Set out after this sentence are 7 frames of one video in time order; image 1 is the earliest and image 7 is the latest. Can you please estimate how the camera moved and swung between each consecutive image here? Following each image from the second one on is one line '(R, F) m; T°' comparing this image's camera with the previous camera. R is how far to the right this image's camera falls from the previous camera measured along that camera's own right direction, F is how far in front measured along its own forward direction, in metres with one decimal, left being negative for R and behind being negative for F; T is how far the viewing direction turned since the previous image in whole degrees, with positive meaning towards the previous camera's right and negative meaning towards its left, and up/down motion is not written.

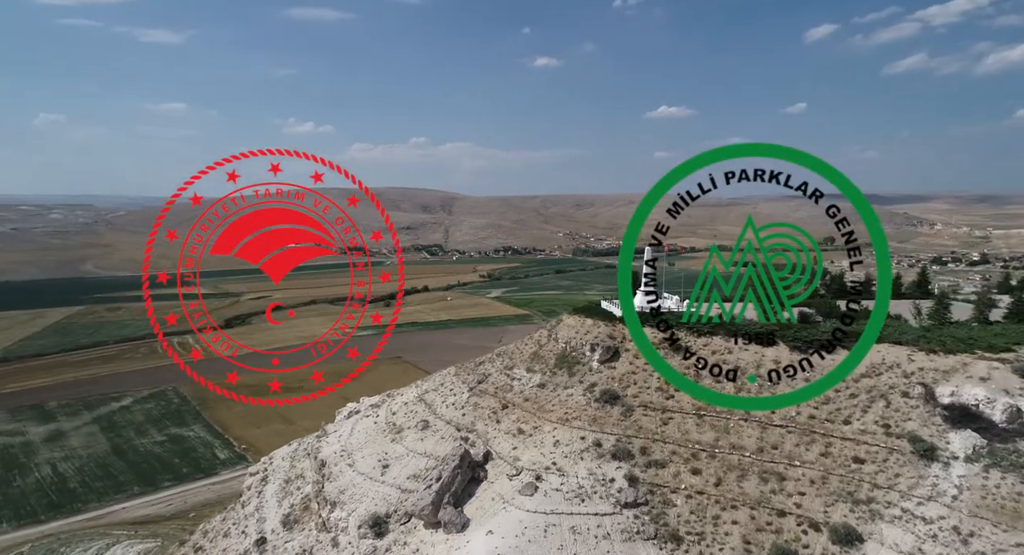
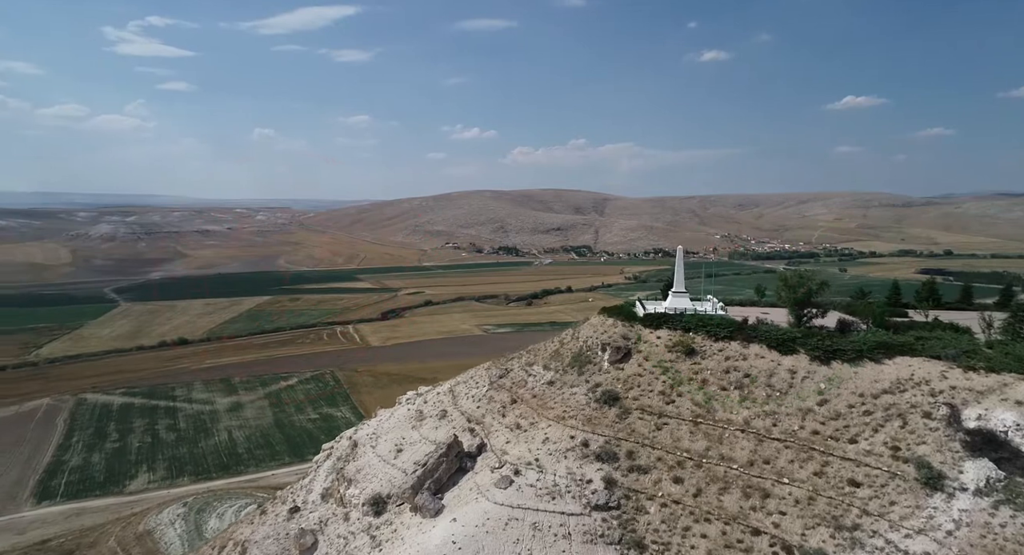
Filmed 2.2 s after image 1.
(+2.0, +0.1) m; -12°
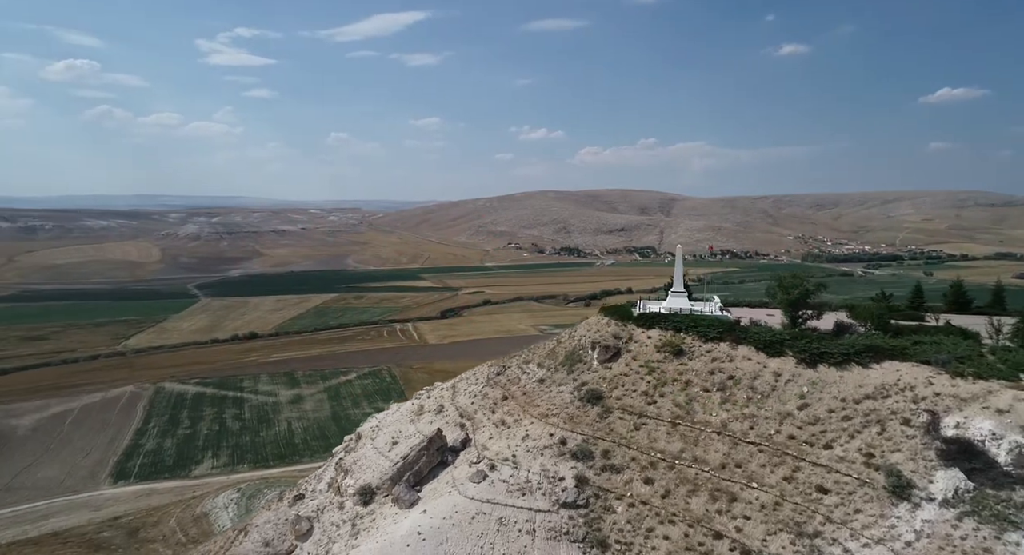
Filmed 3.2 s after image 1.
(+1.0, 0.0) m; -5°
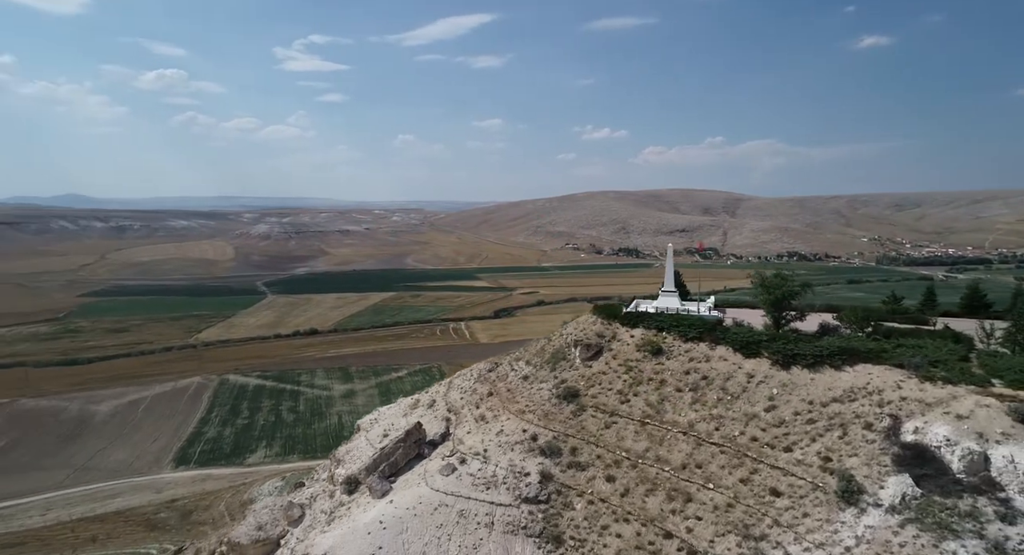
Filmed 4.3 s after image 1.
(+1.1, -0.1) m; -4°
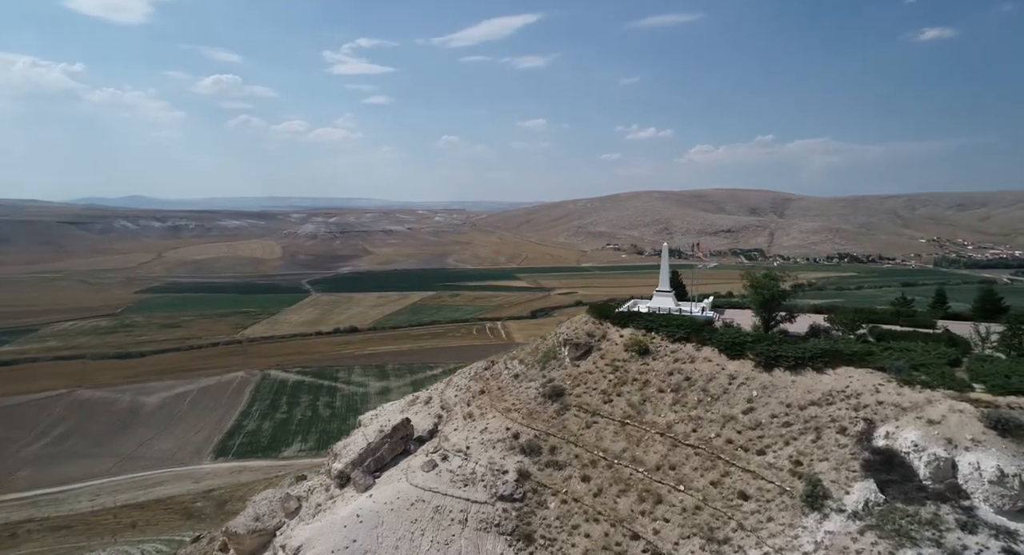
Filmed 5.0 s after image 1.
(+0.7, 0.0) m; -3°
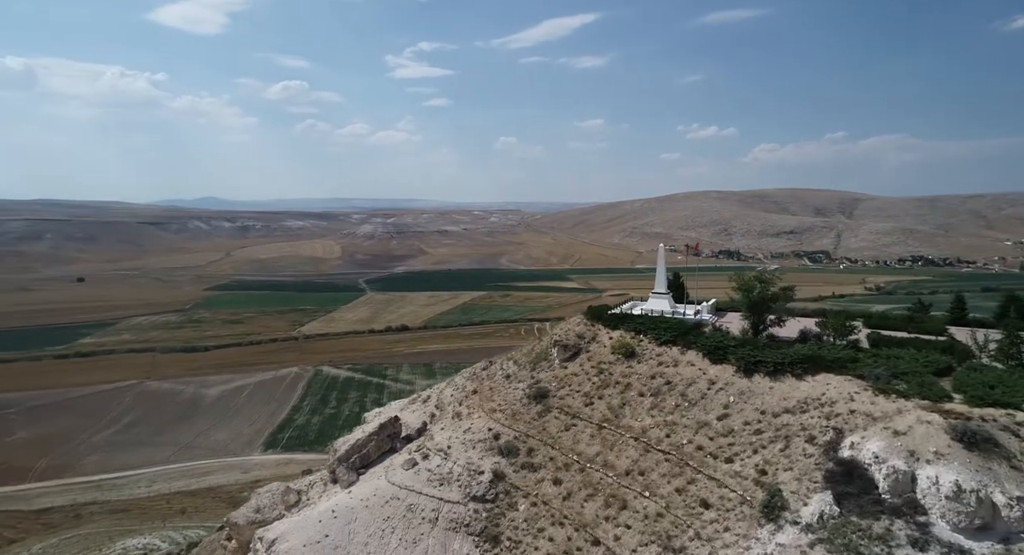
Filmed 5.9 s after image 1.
(+0.9, 0.0) m; -4°
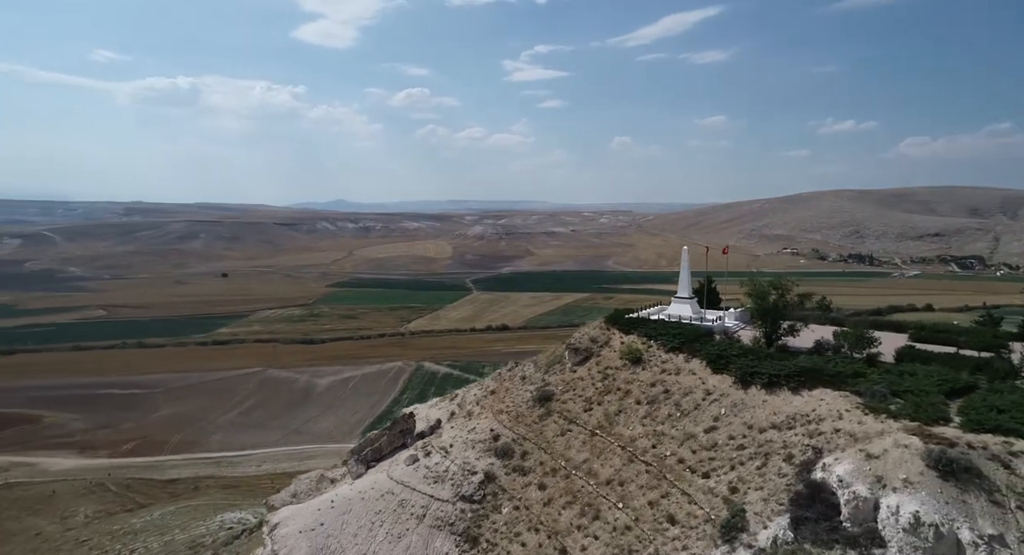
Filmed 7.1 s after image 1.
(+1.3, +0.1) m; -9°
